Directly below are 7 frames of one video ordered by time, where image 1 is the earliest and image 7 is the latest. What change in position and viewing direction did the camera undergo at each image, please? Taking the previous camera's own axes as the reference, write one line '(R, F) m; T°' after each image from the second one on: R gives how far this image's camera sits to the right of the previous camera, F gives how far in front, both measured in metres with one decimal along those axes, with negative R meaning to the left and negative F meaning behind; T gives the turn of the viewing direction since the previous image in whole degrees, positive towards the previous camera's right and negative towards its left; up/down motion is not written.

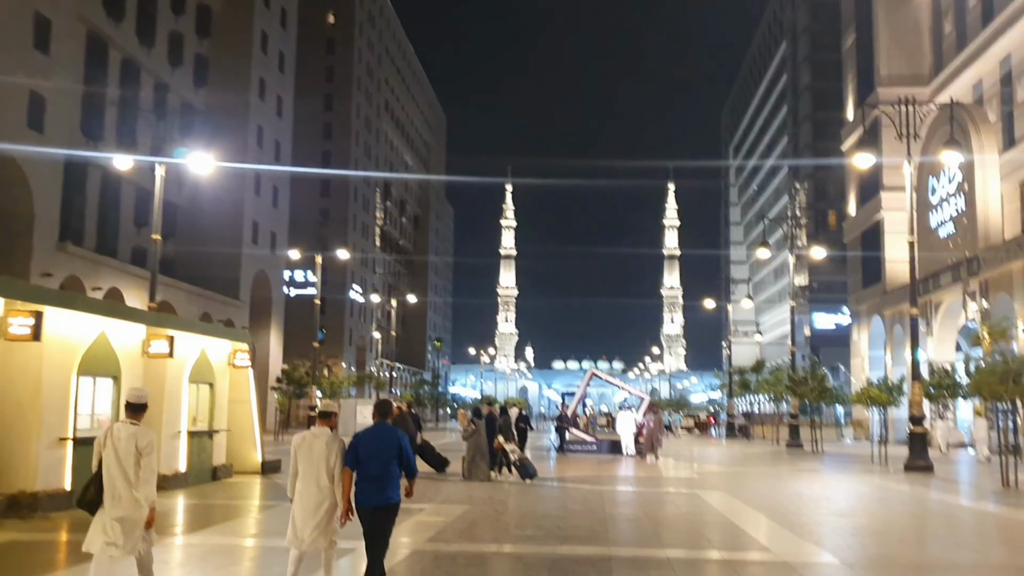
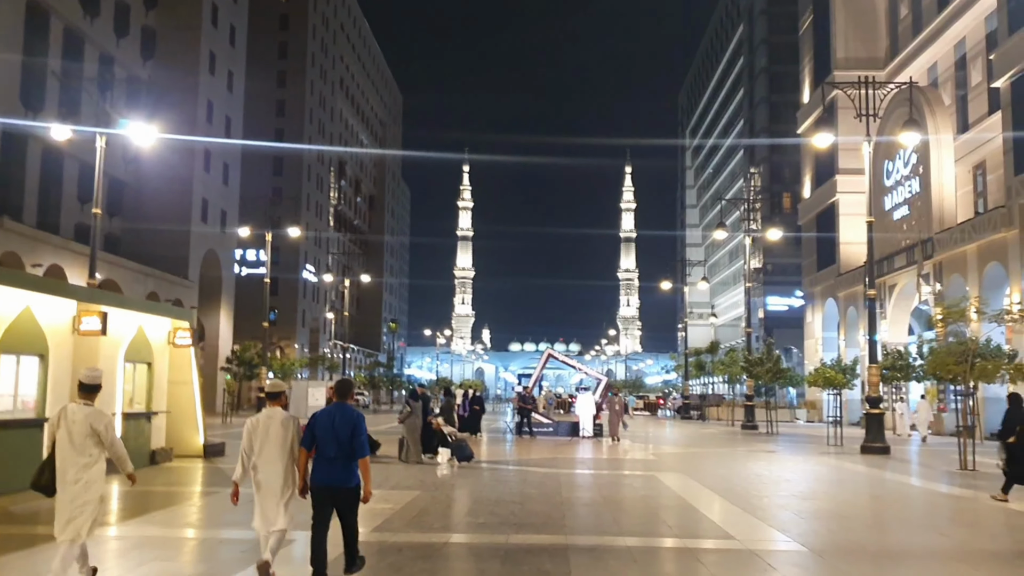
(0.0, +0.6) m; +3°
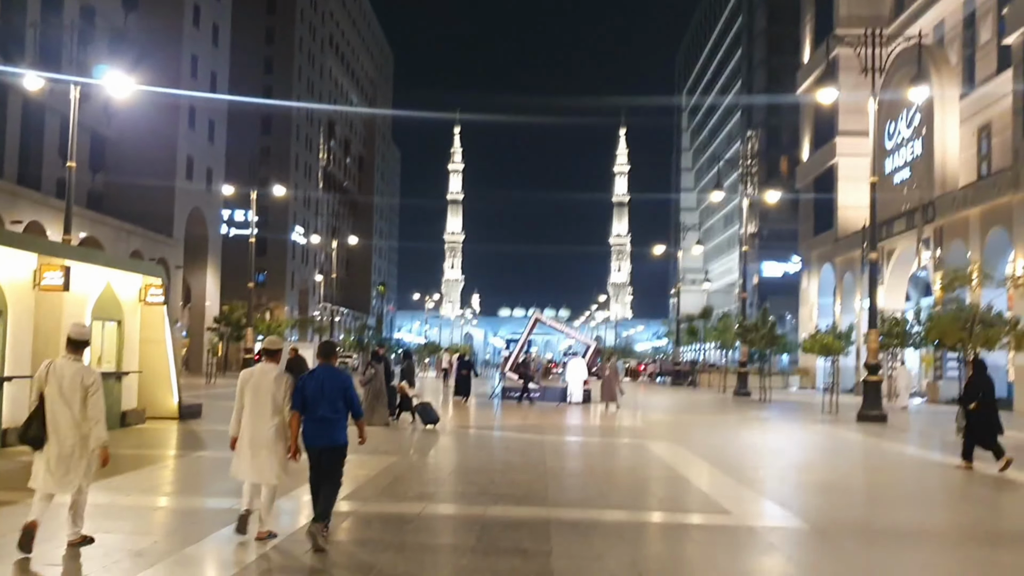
(+0.1, +0.8) m; +1°
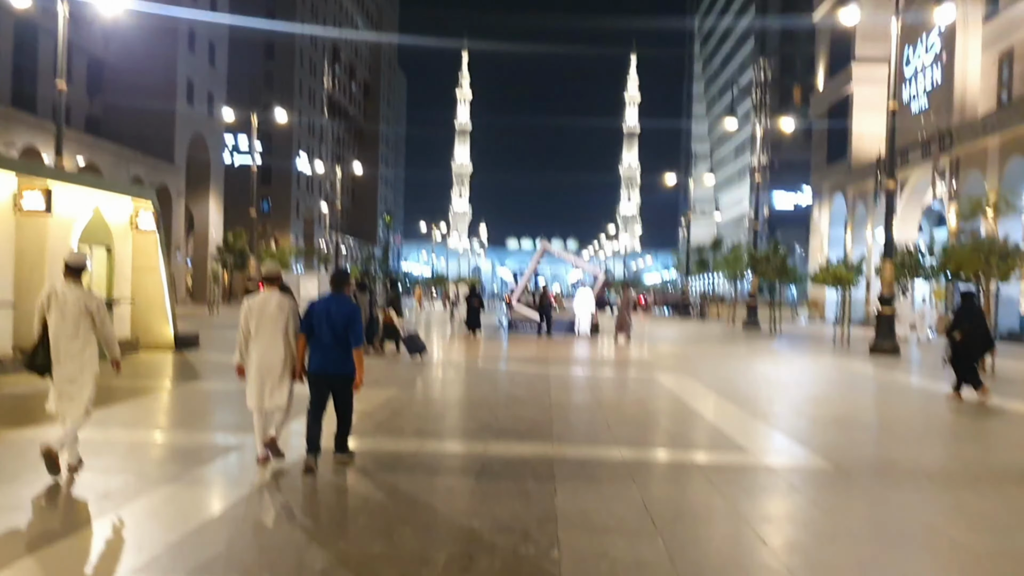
(0.0, +0.6) m; 0°
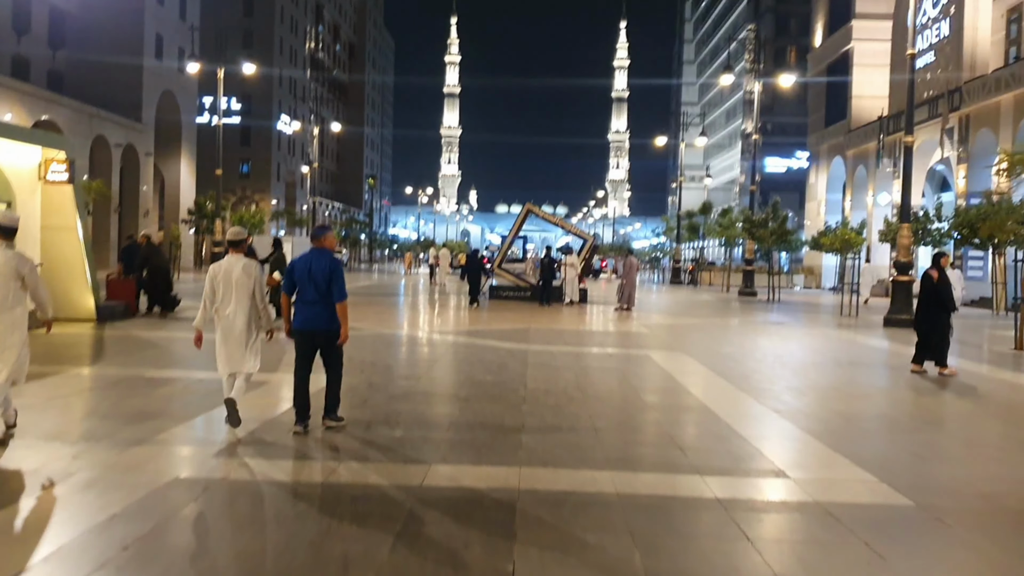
(+0.2, +2.2) m; +1°
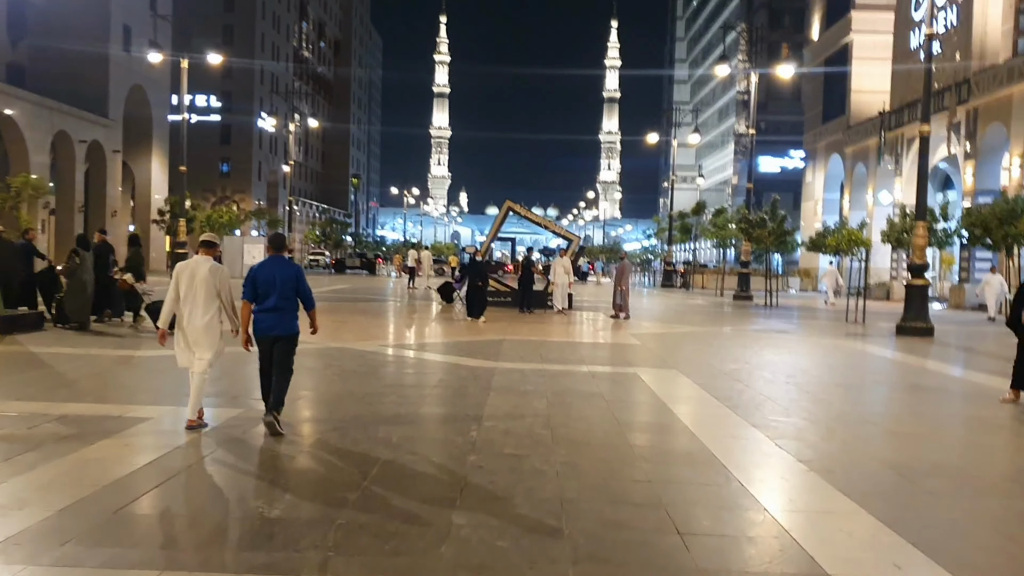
(+0.3, +2.0) m; +1°
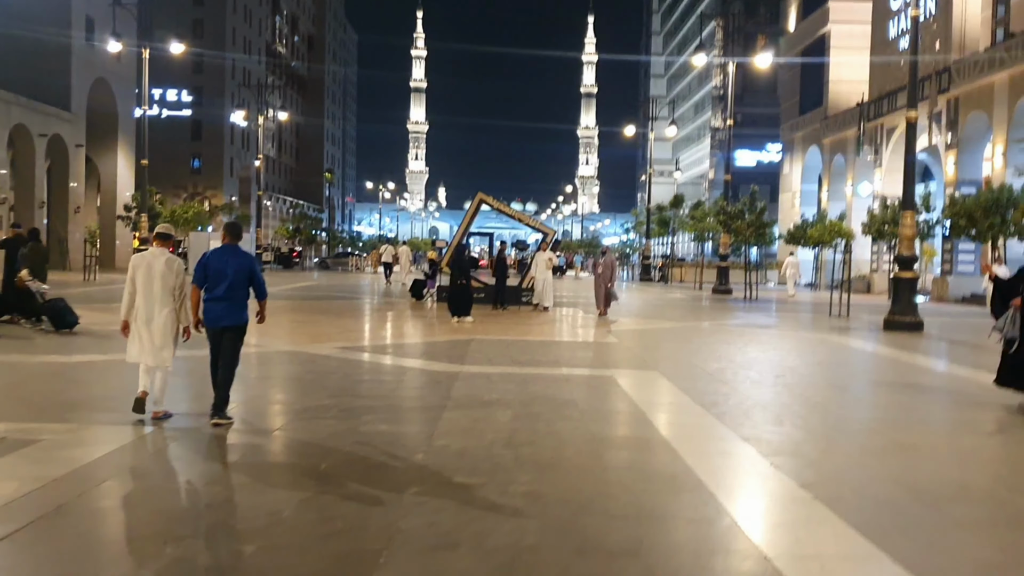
(+0.2, +0.9) m; +1°
